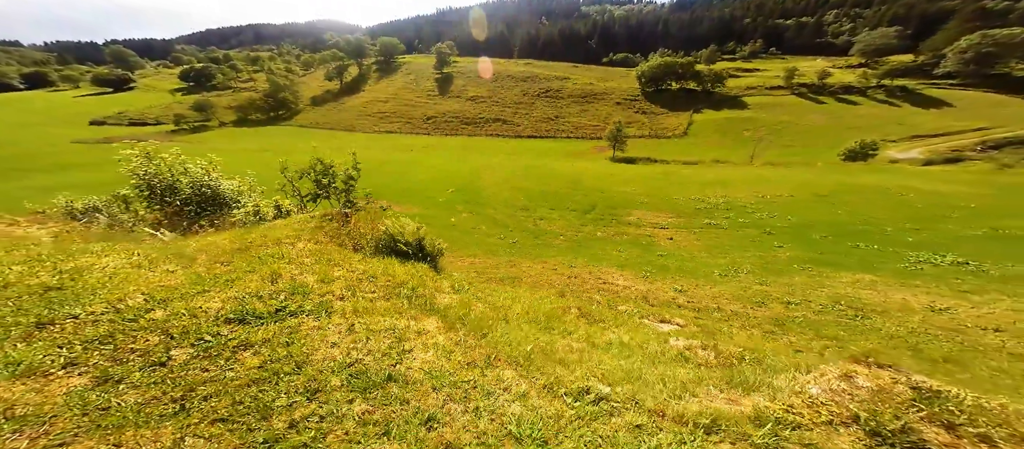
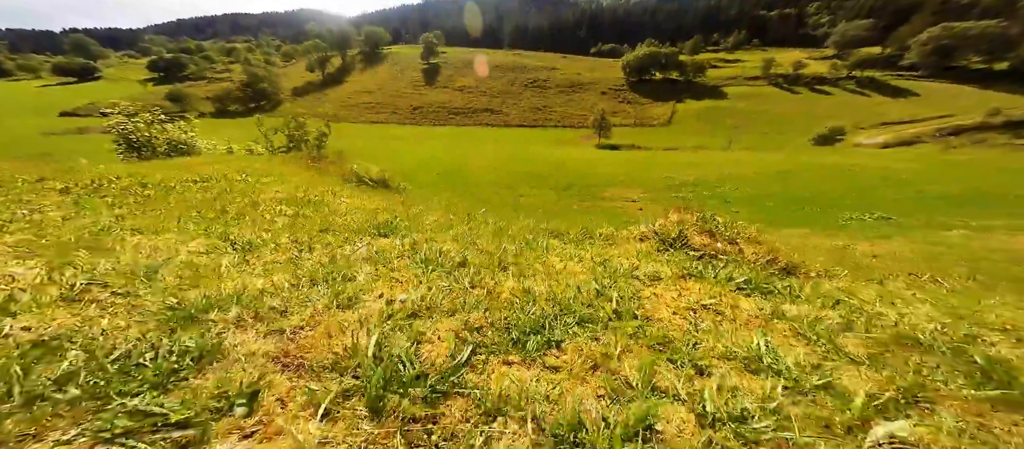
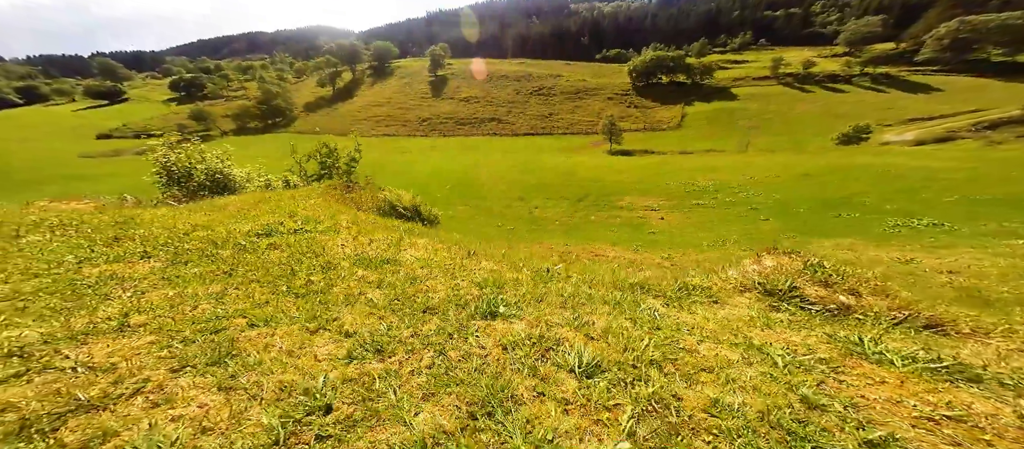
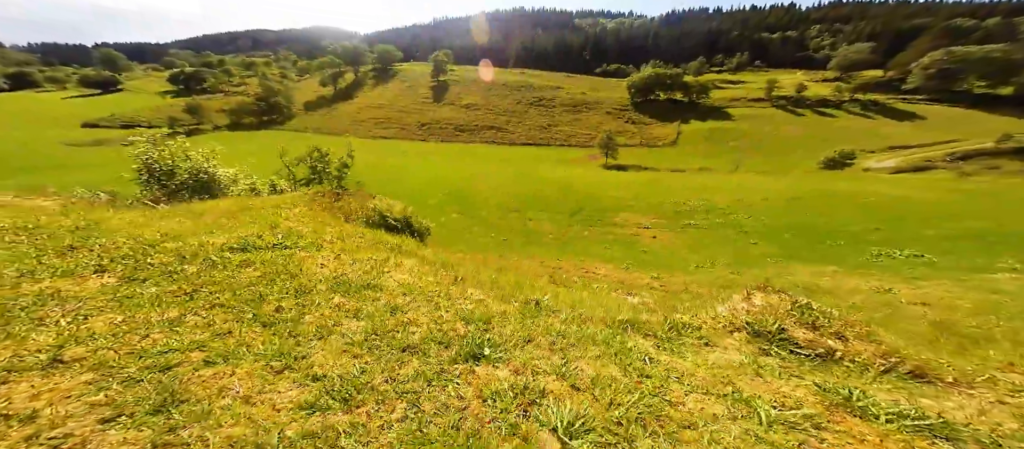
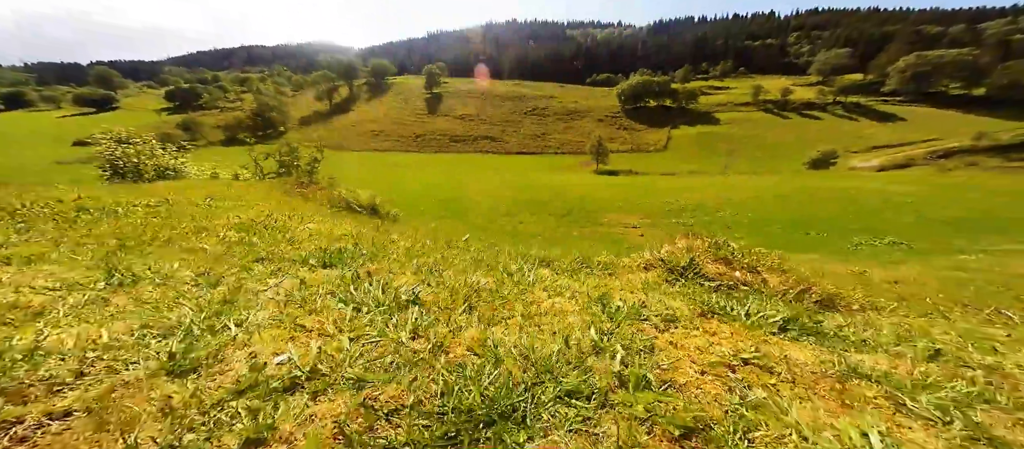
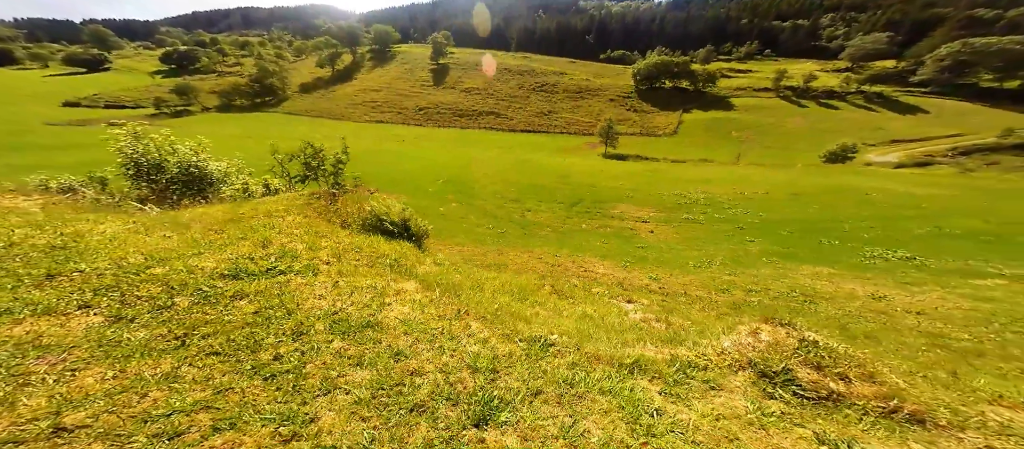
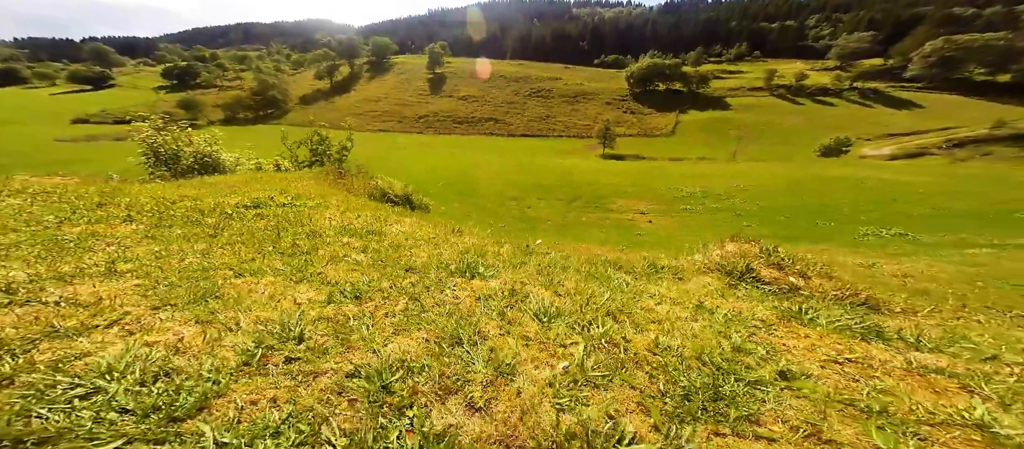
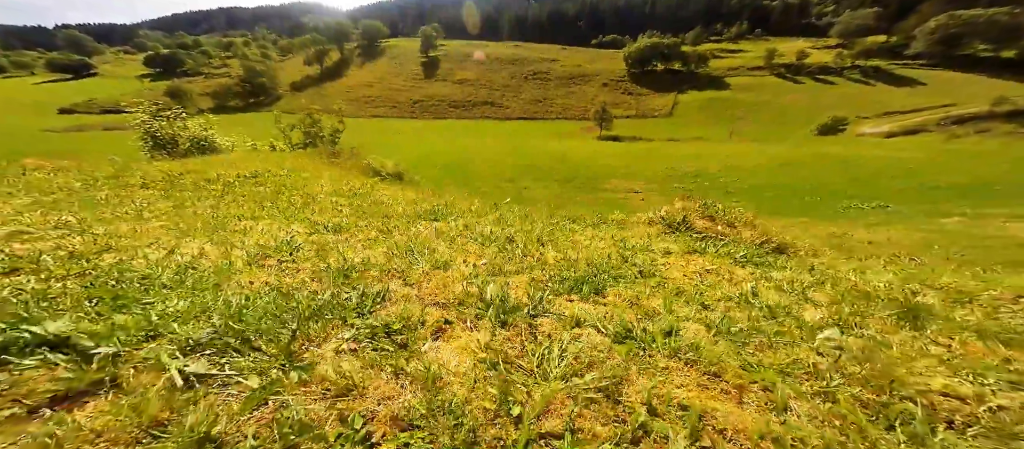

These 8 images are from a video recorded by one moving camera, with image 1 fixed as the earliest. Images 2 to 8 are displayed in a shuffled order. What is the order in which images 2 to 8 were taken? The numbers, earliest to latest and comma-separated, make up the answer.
6, 4, 3, 7, 8, 2, 5
